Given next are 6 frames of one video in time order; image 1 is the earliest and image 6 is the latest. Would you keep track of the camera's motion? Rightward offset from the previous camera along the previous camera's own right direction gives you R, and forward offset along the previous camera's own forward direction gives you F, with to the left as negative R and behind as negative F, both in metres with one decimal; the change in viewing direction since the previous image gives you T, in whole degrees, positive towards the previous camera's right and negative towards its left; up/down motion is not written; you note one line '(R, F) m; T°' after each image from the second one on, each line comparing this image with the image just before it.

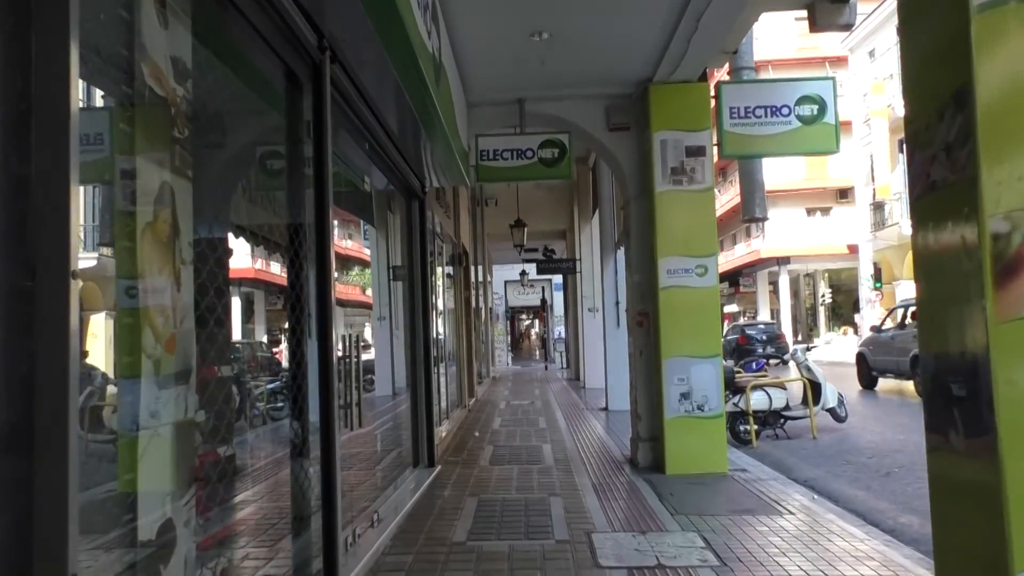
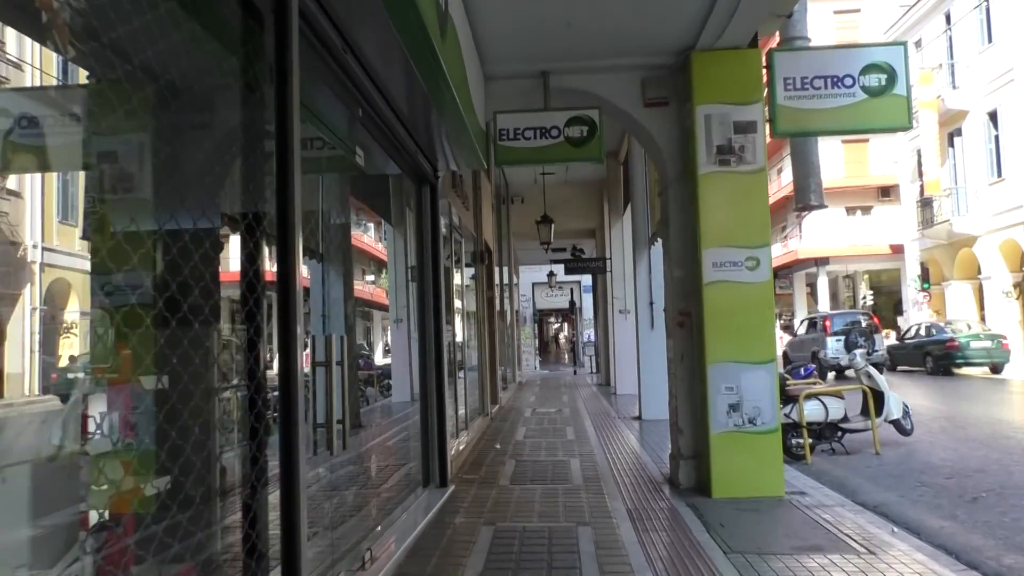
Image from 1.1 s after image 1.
(0.0, +0.8) m; -2°
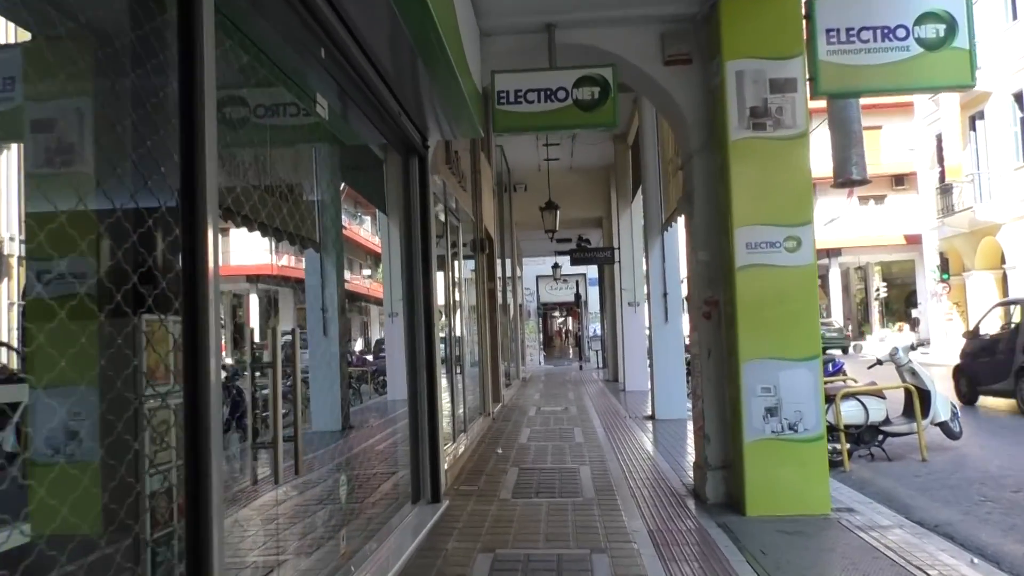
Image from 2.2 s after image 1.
(0.0, +0.7) m; 0°
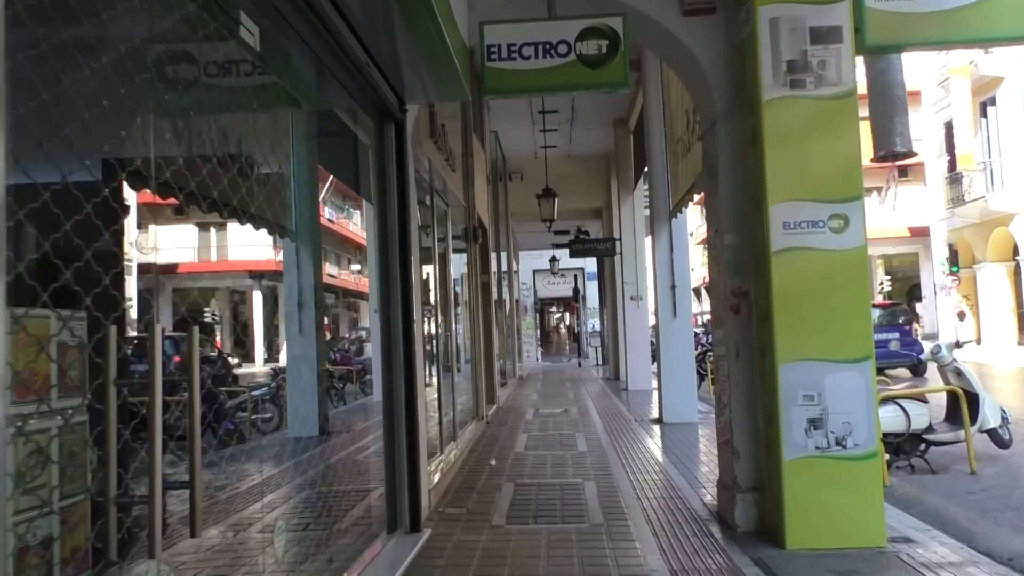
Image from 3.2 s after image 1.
(0.0, +0.8) m; 0°
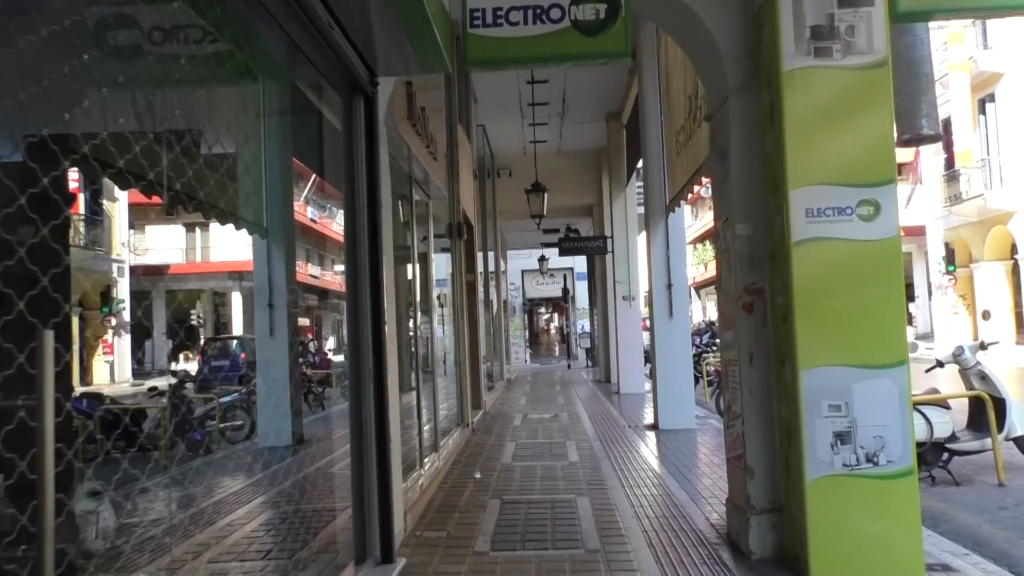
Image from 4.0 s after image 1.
(0.0, +0.5) m; +1°
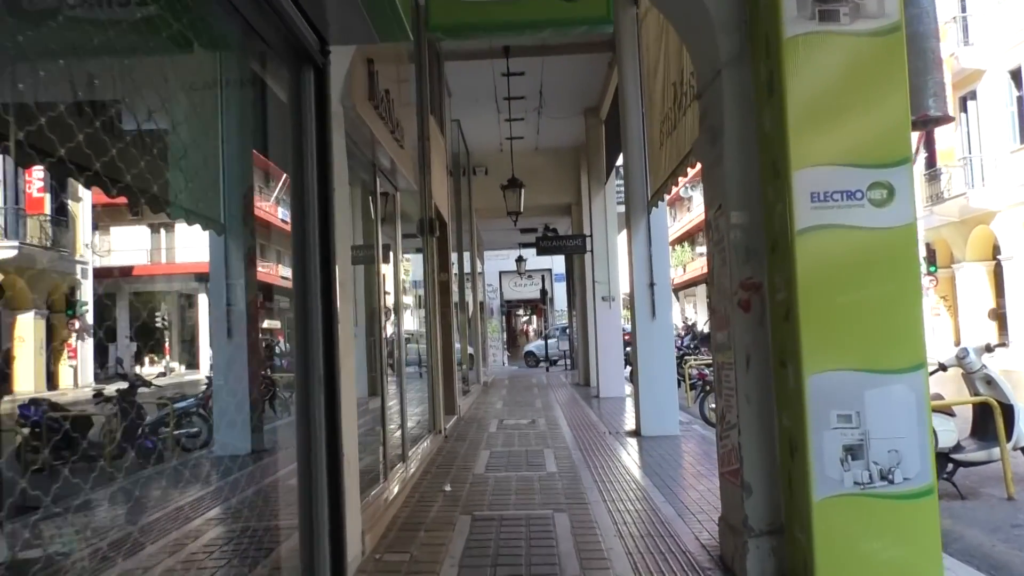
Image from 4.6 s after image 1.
(0.0, +0.4) m; +2°
